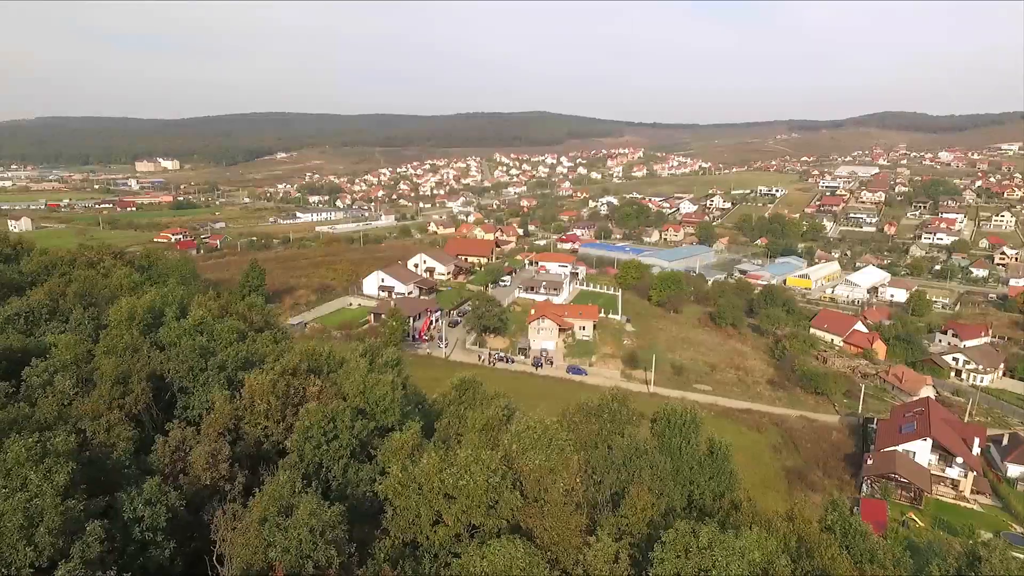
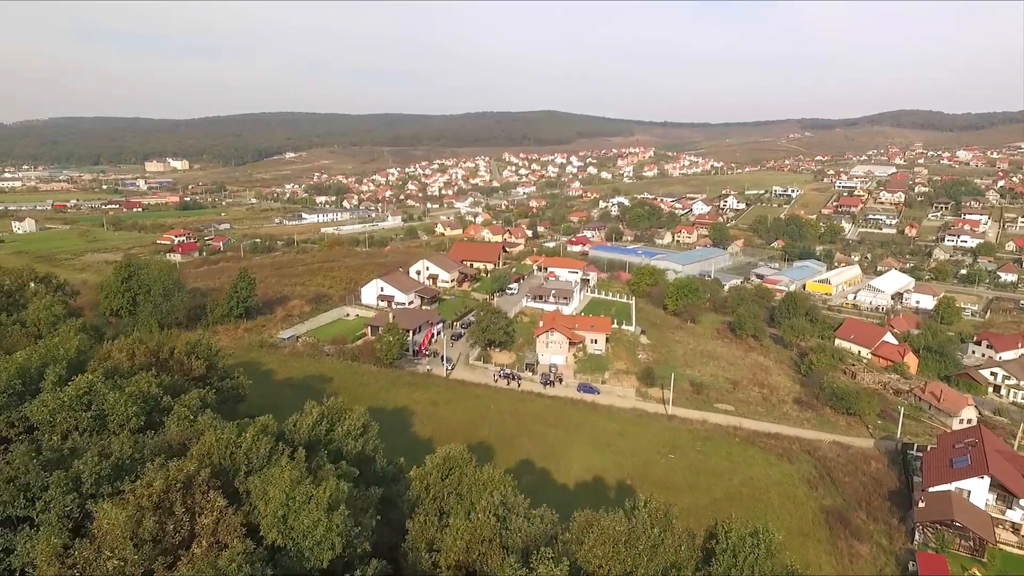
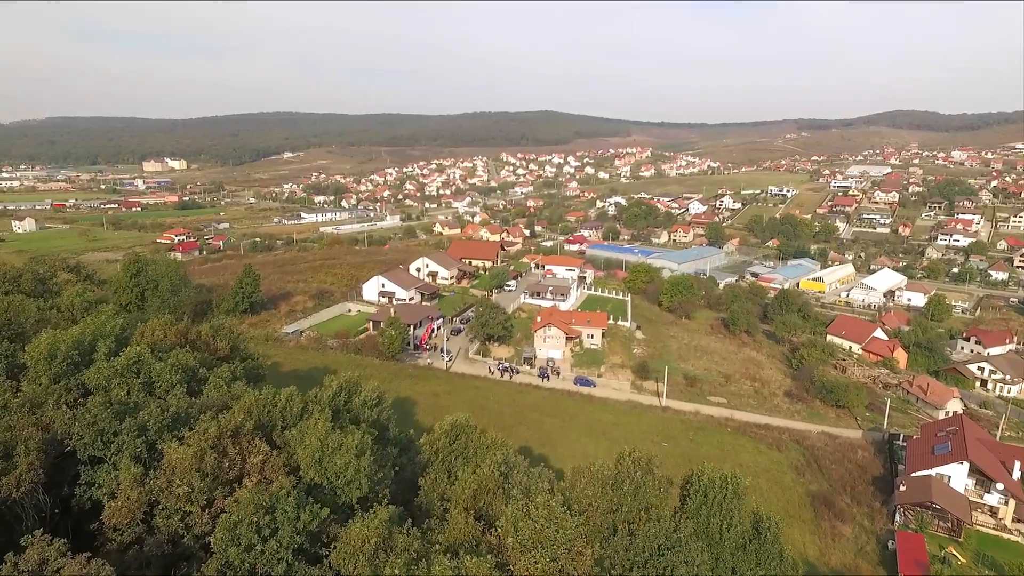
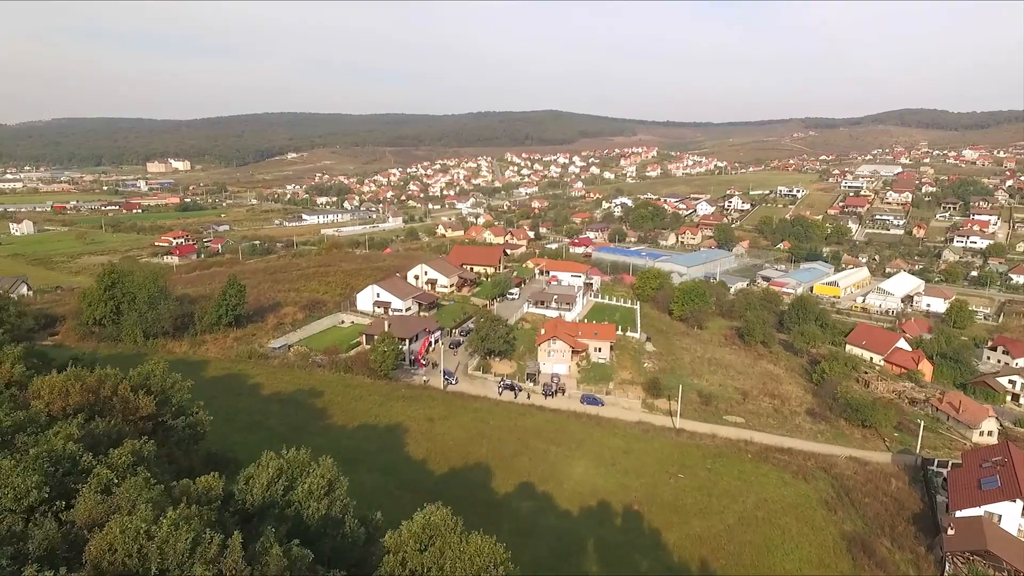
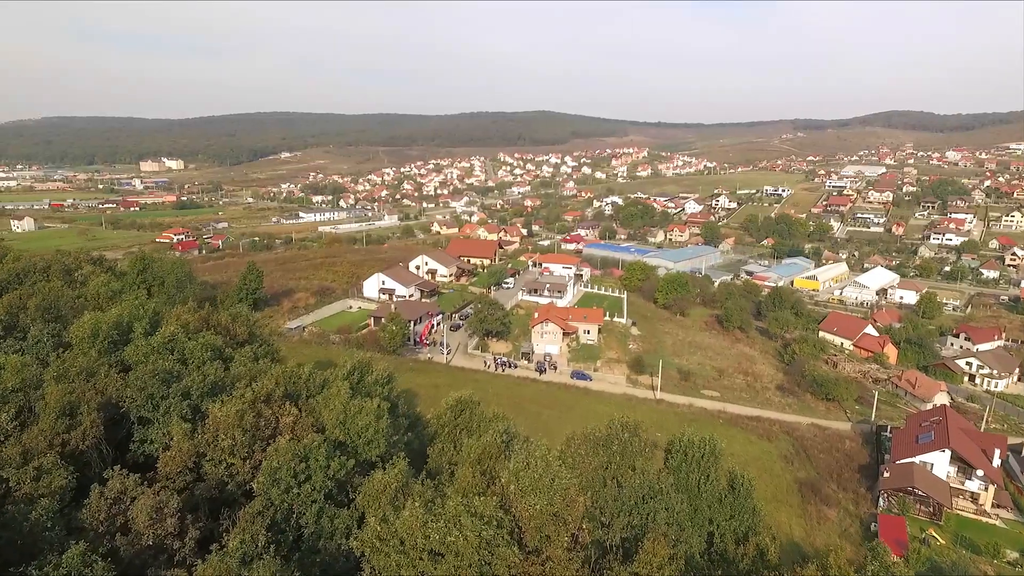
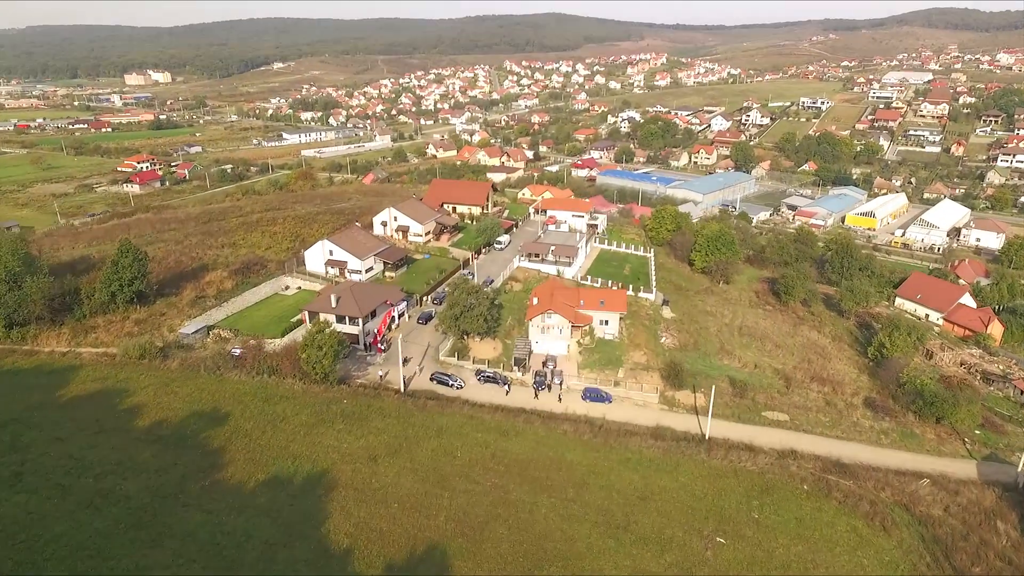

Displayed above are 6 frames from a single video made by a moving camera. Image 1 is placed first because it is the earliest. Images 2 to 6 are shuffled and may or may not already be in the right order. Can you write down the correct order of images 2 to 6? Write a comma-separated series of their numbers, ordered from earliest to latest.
5, 3, 2, 4, 6
